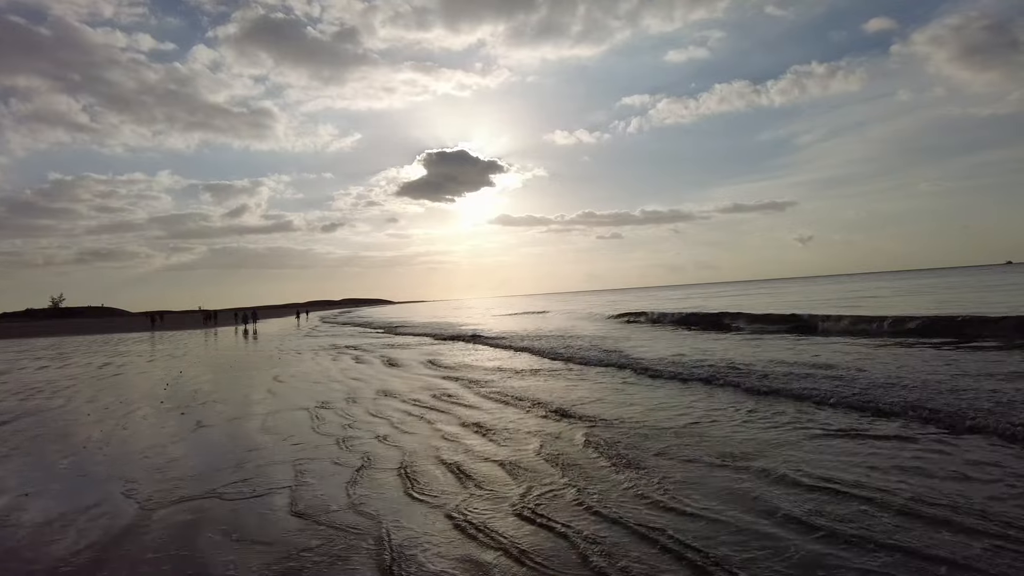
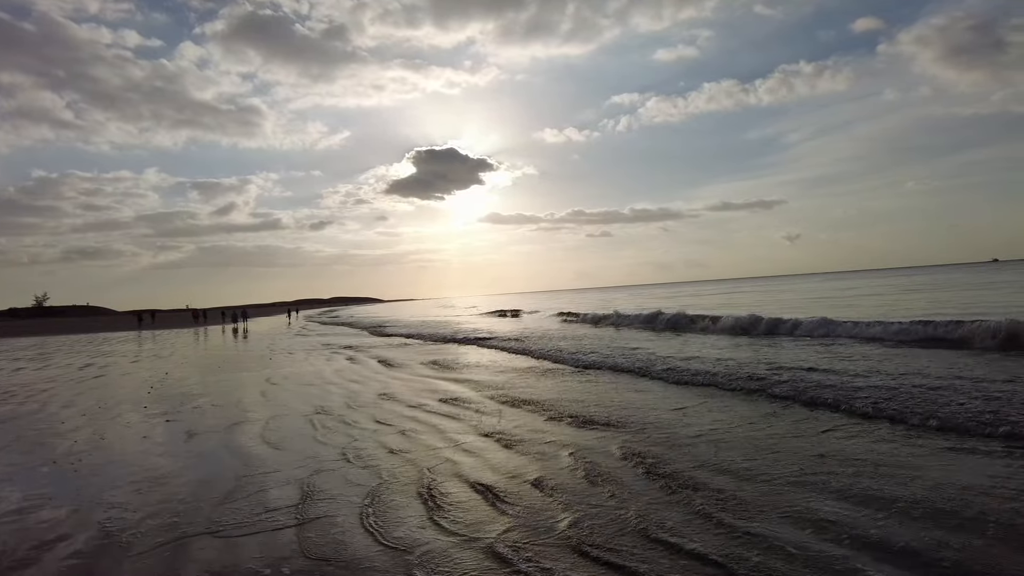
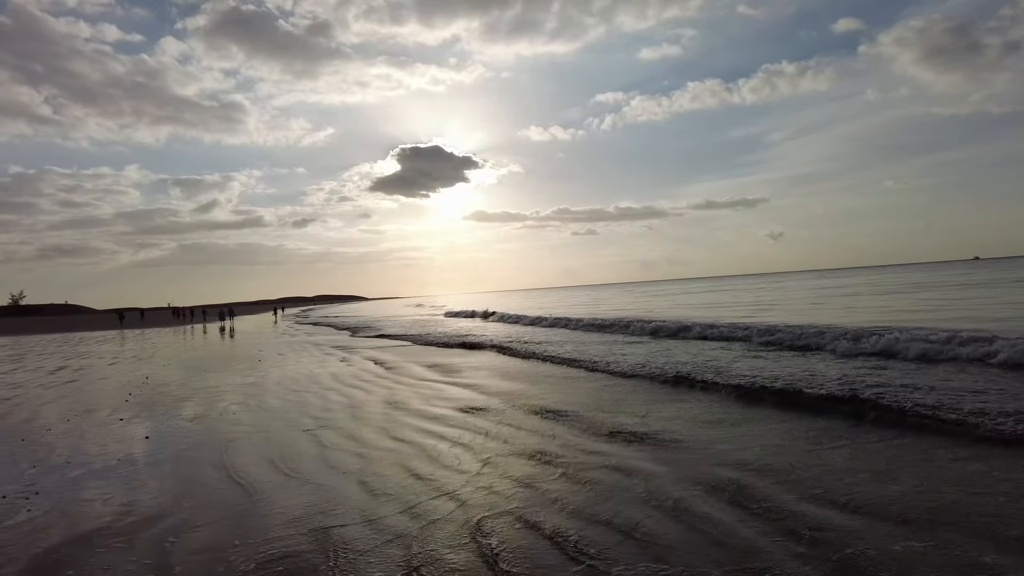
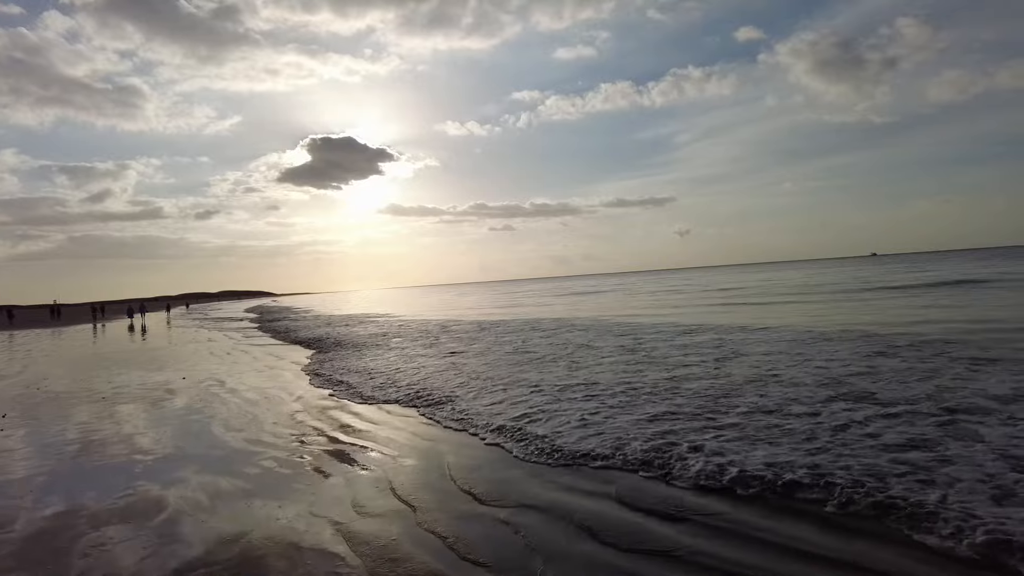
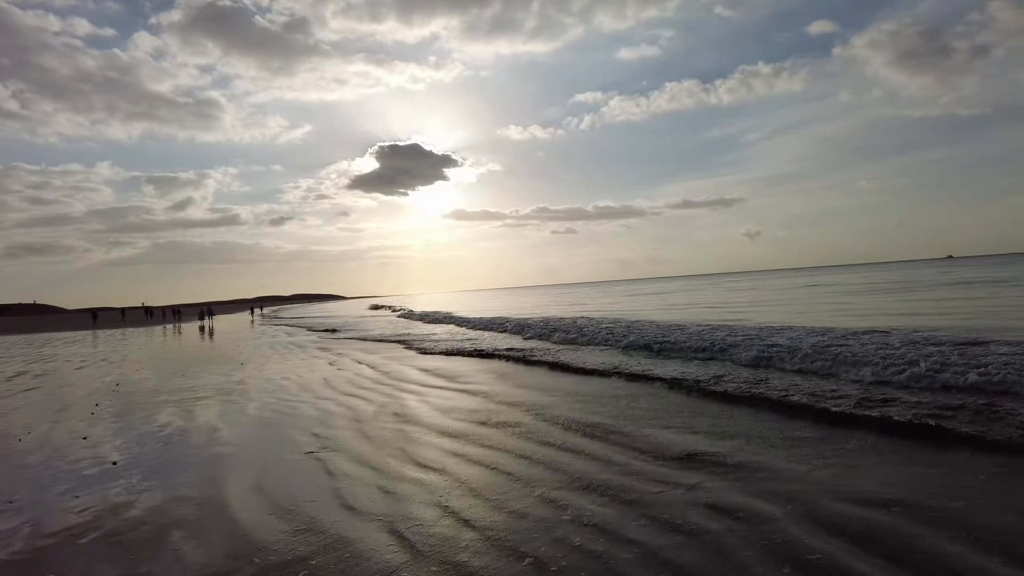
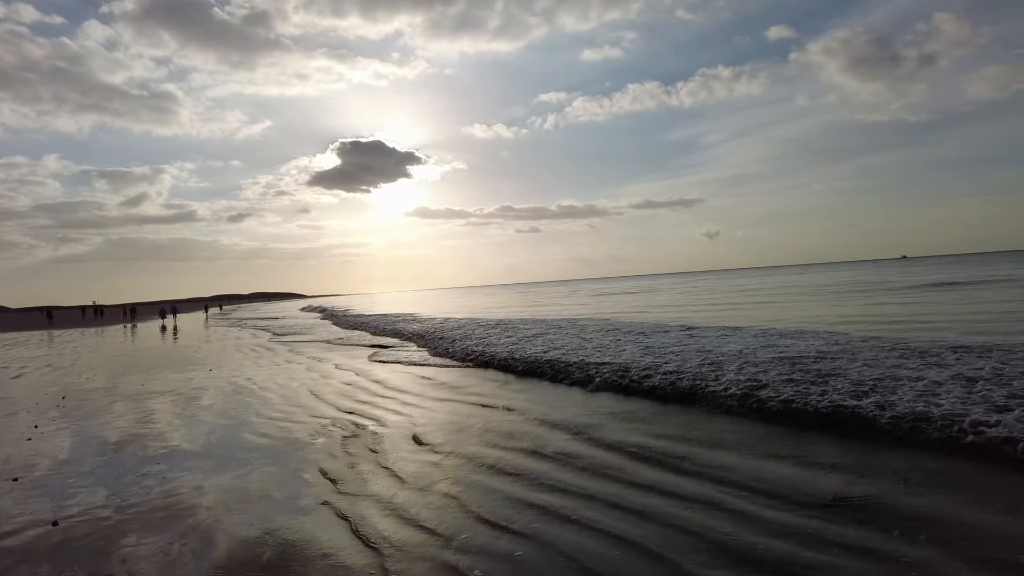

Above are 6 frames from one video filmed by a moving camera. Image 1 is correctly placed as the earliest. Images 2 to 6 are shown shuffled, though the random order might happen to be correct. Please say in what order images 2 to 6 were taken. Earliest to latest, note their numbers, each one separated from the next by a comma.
2, 3, 5, 6, 4
